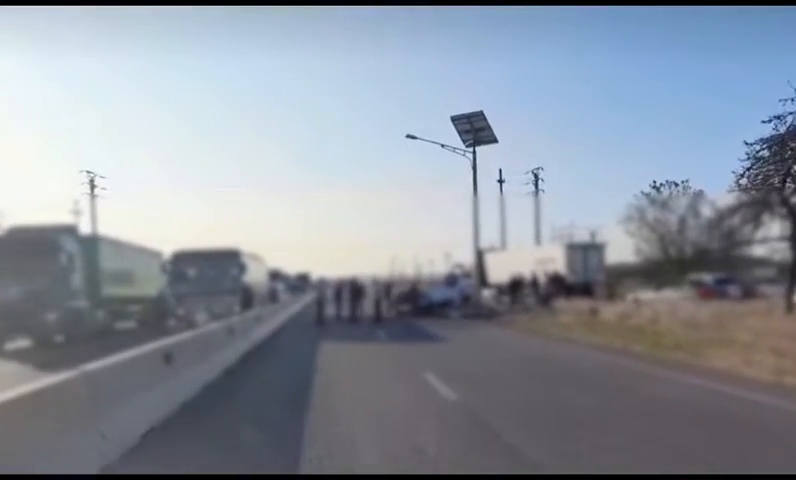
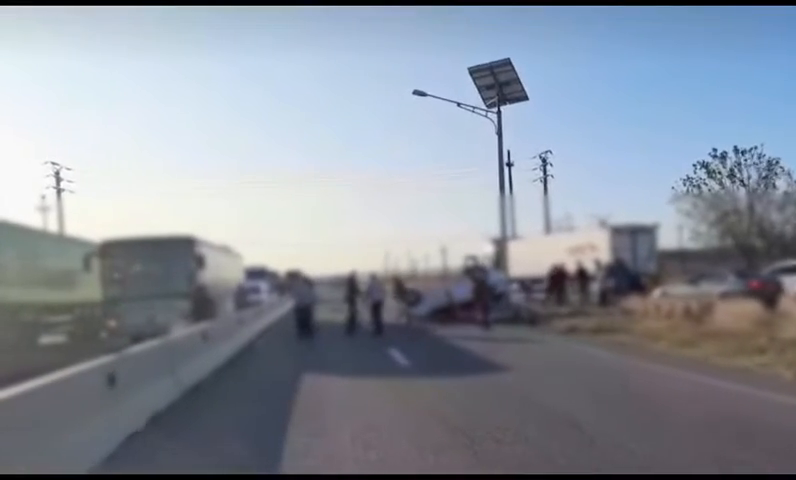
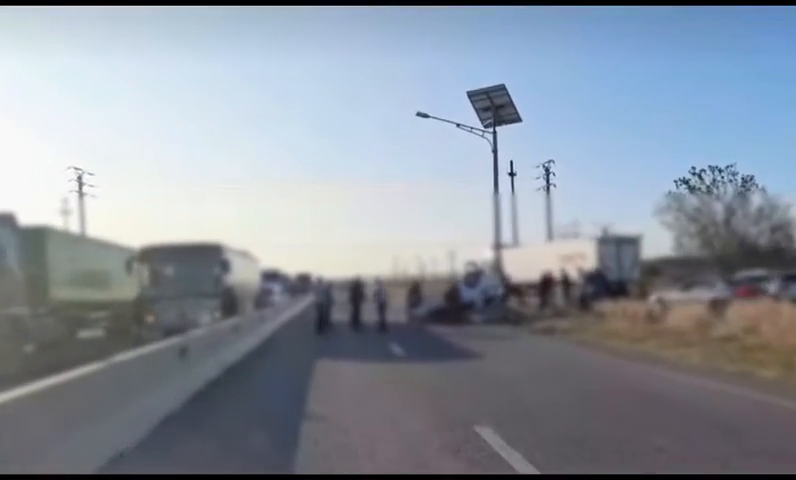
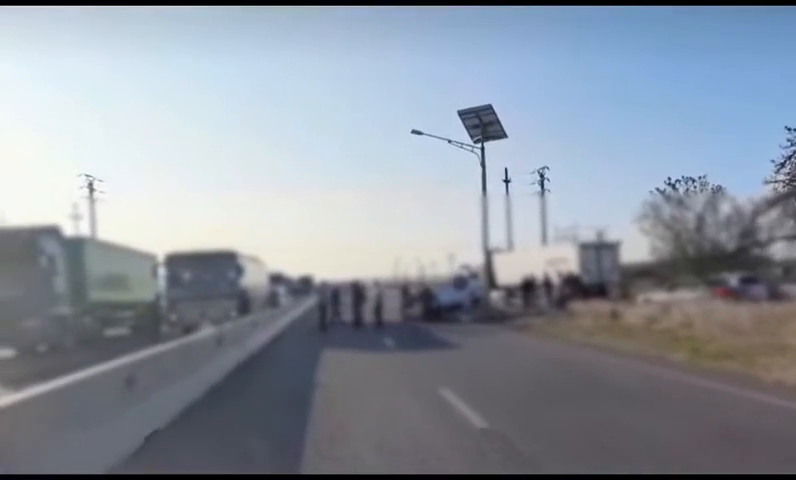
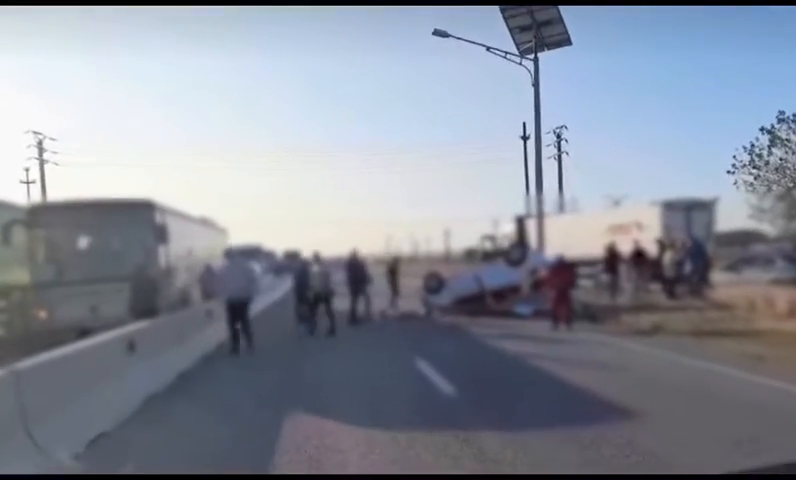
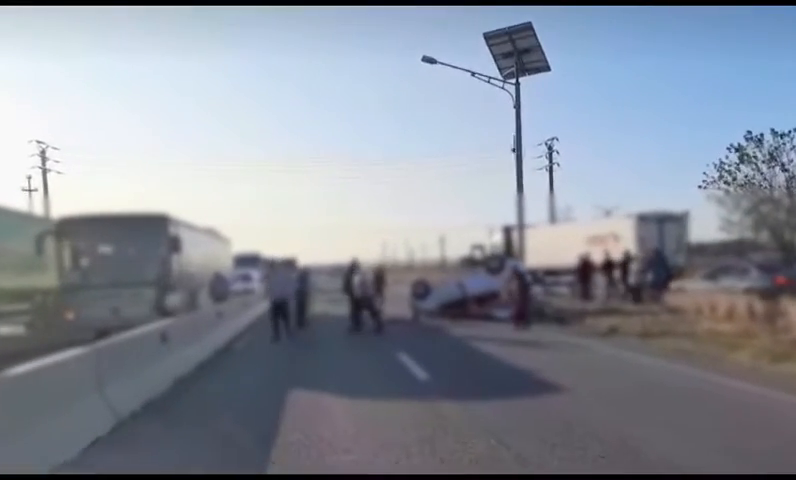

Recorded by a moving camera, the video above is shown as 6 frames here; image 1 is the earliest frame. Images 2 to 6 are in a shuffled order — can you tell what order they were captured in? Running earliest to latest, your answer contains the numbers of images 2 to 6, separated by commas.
4, 3, 2, 6, 5
